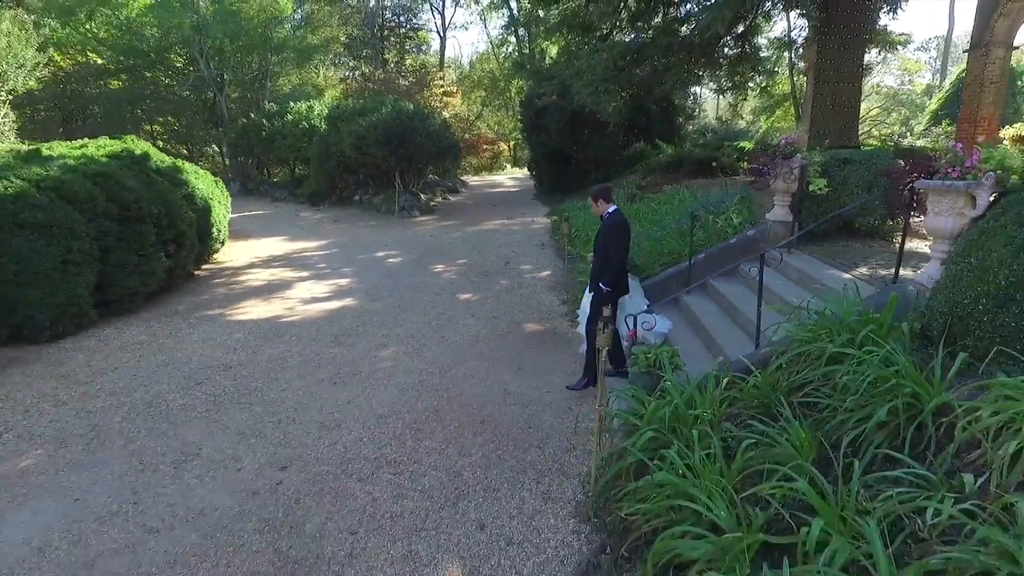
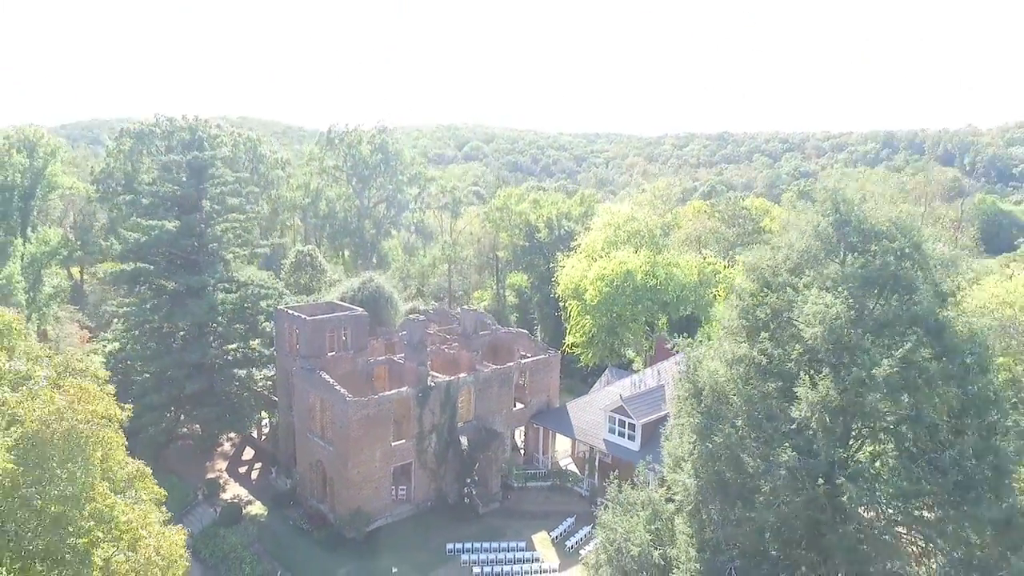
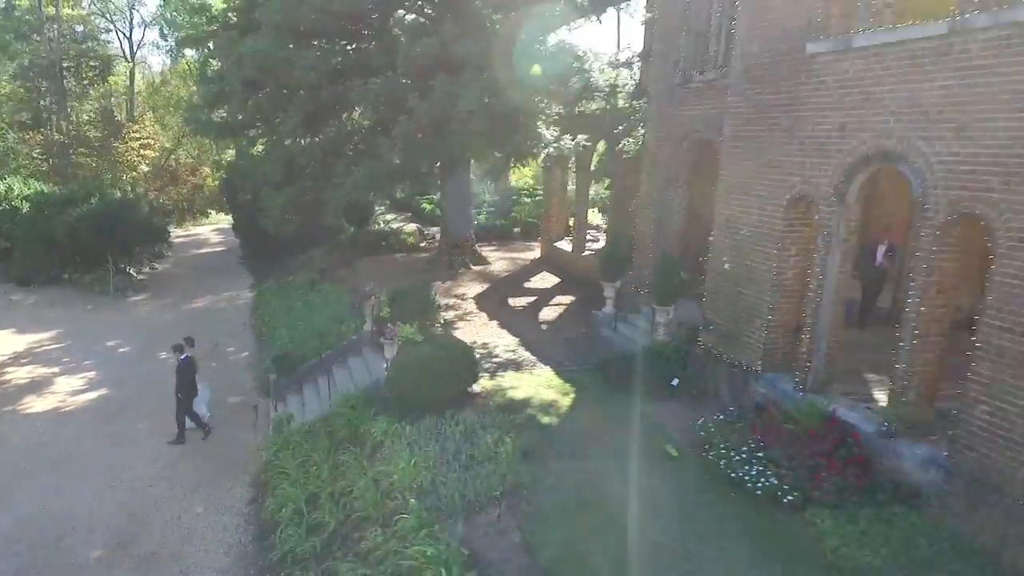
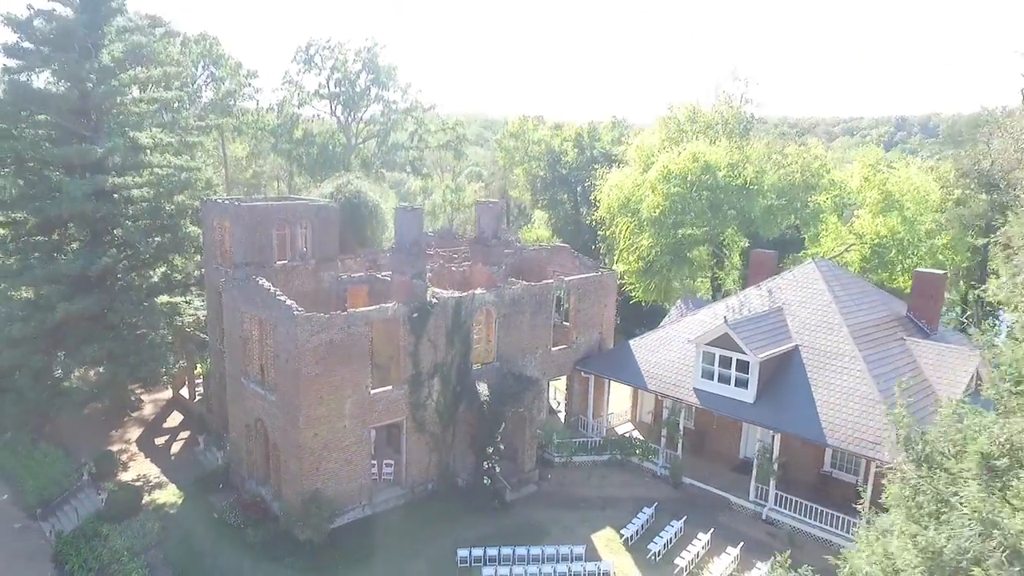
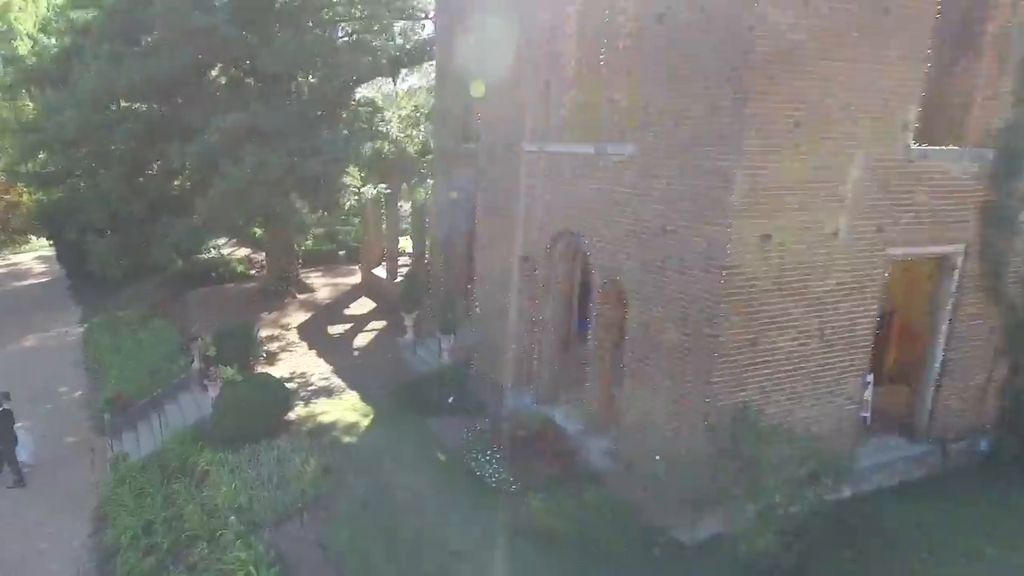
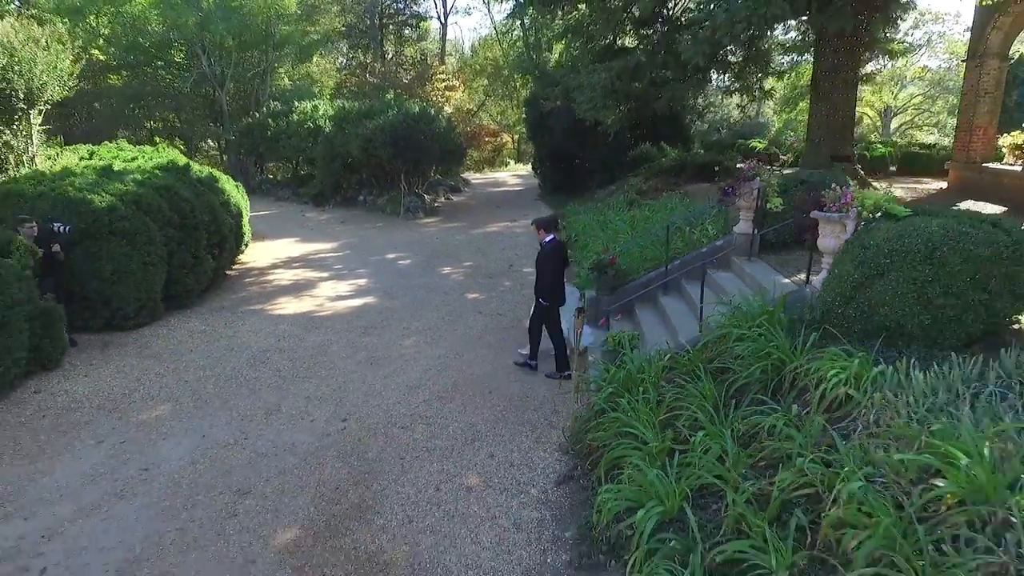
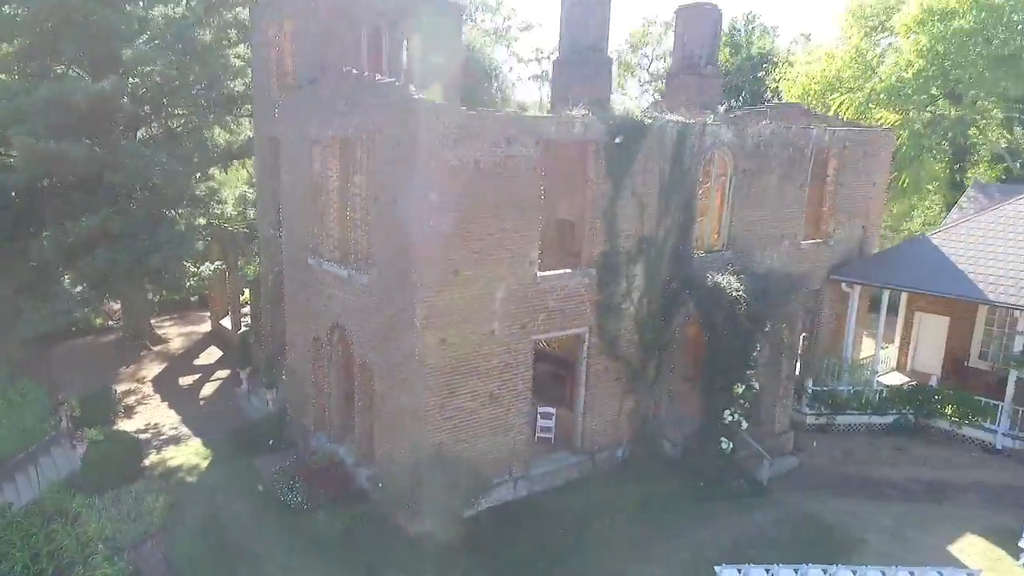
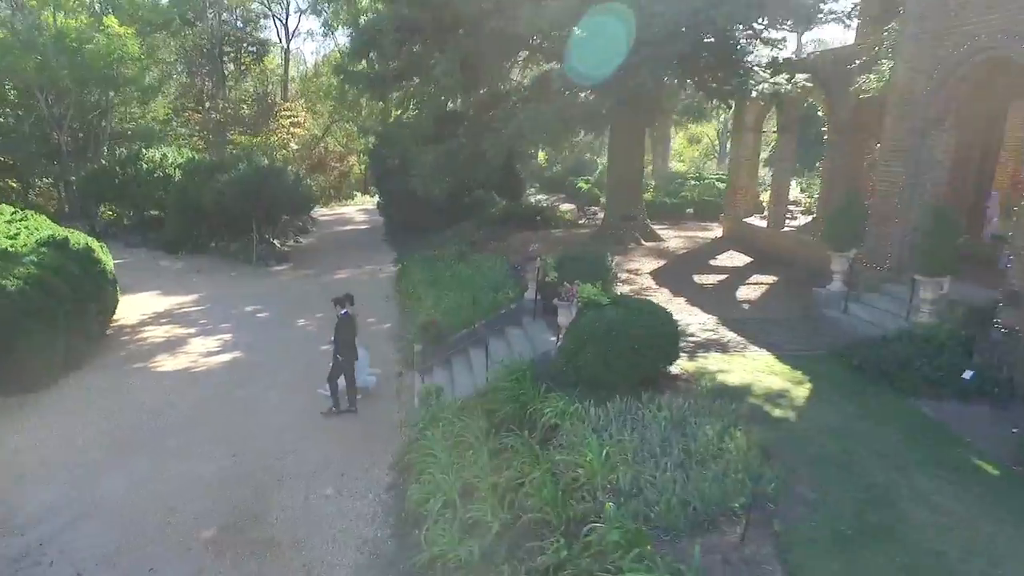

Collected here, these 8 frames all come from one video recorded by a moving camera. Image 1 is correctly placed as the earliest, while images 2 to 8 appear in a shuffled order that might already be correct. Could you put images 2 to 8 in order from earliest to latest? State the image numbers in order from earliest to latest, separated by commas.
6, 8, 3, 5, 7, 4, 2
